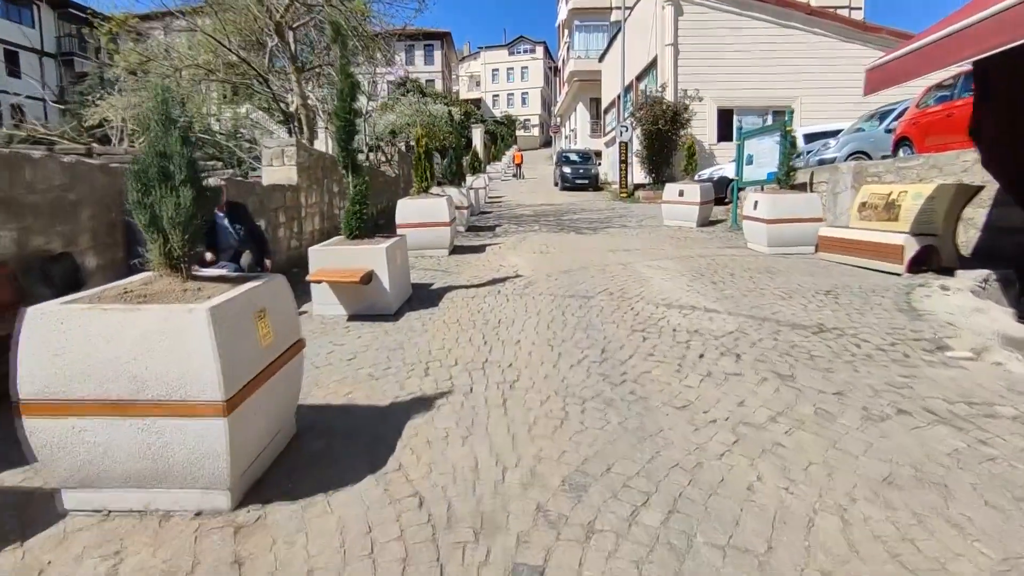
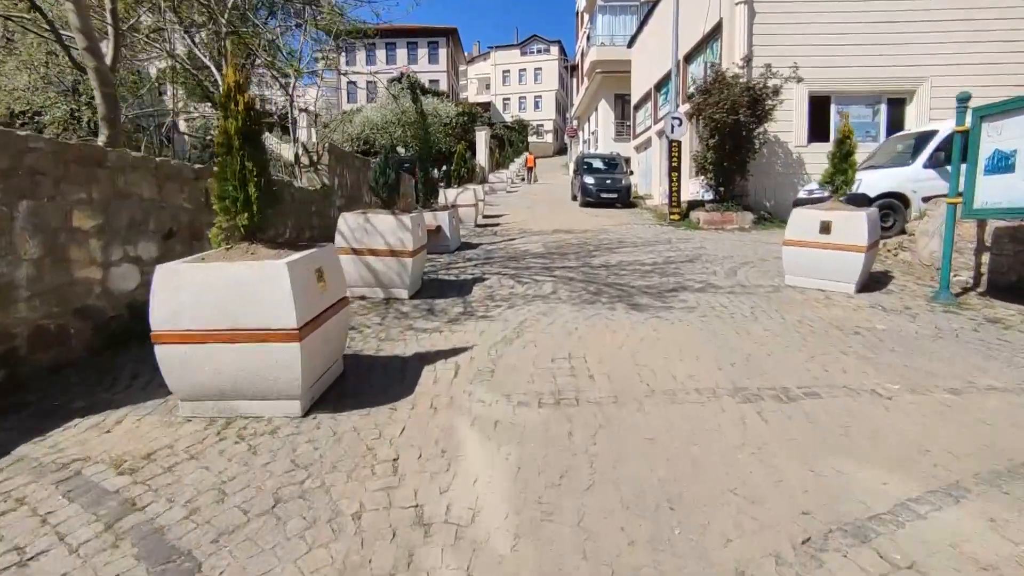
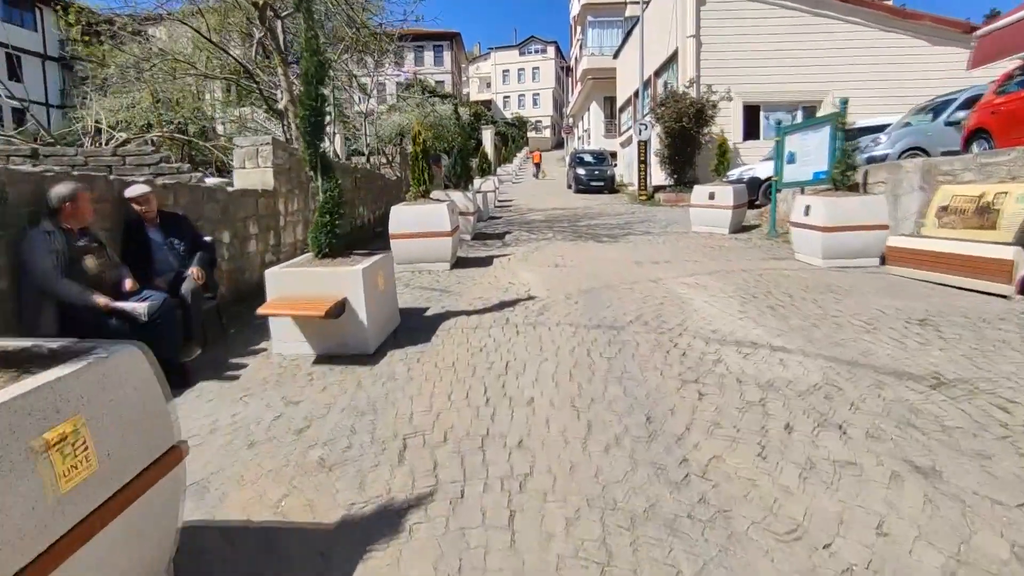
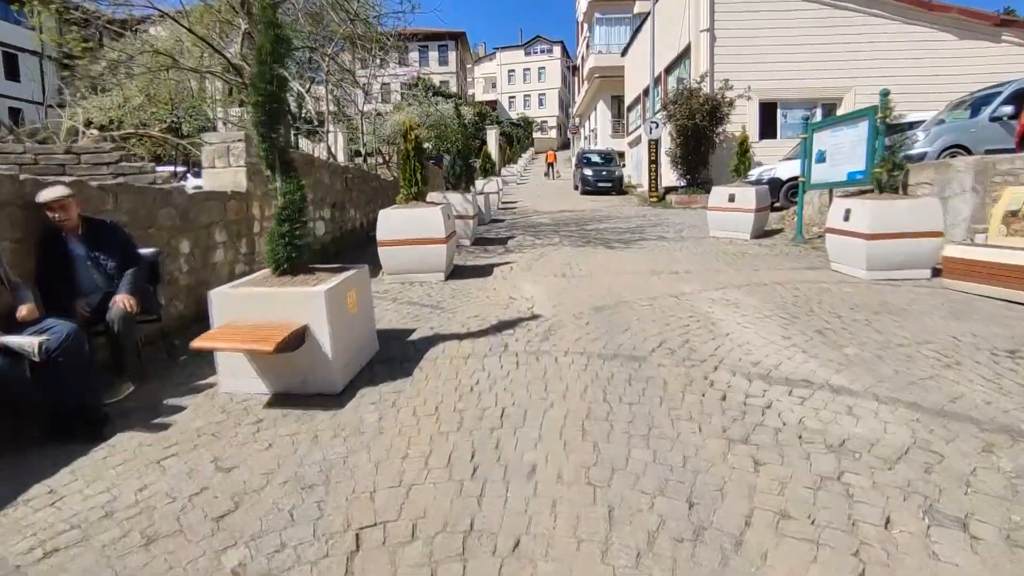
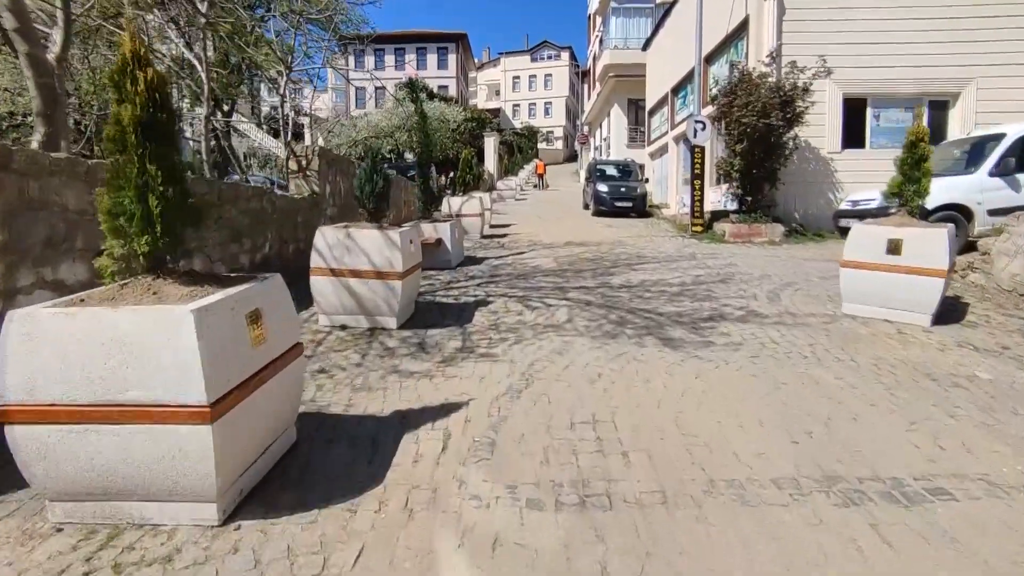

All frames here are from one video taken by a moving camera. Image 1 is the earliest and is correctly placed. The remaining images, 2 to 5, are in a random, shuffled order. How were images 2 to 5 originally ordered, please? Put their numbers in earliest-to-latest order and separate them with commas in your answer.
3, 4, 2, 5
